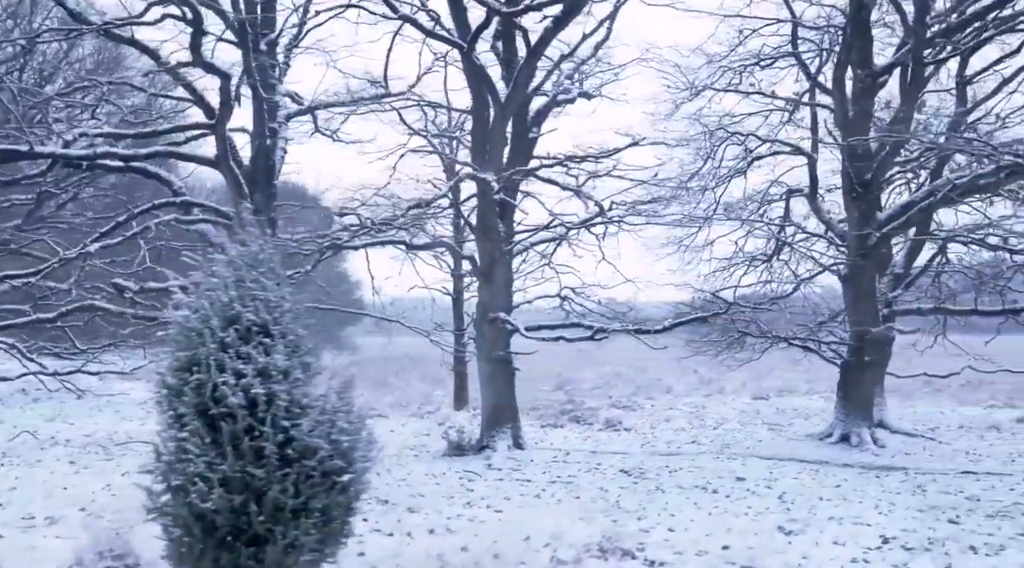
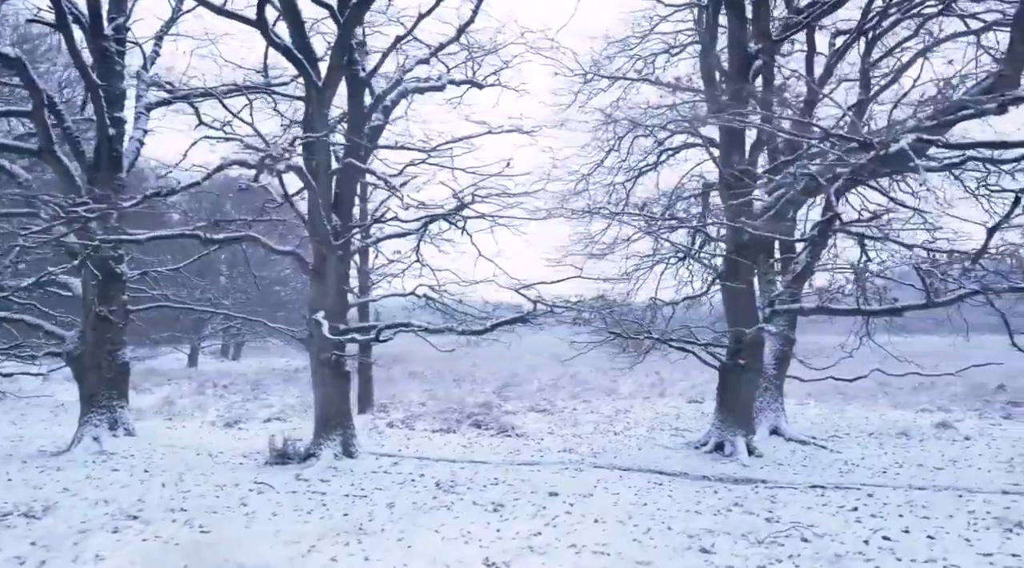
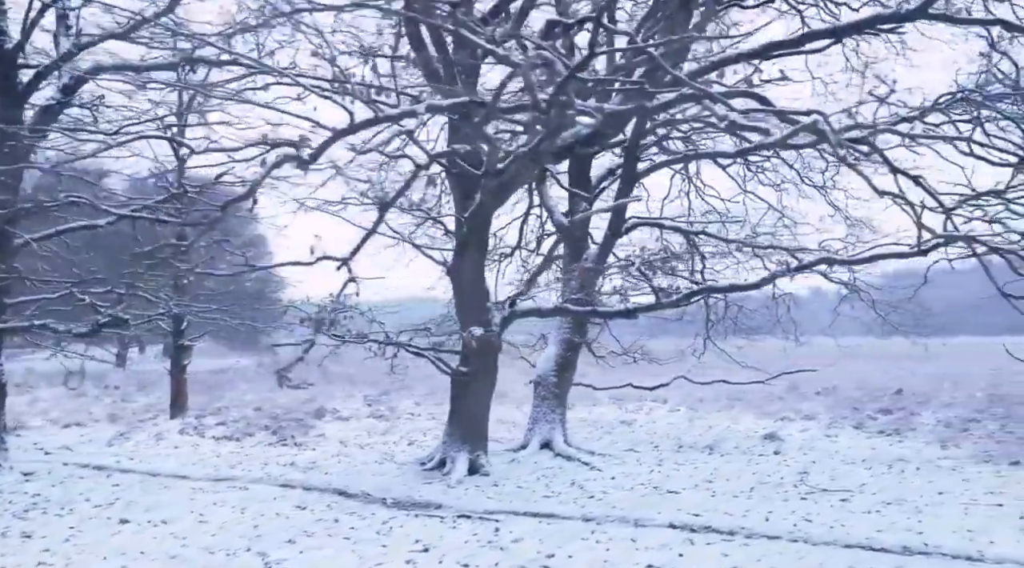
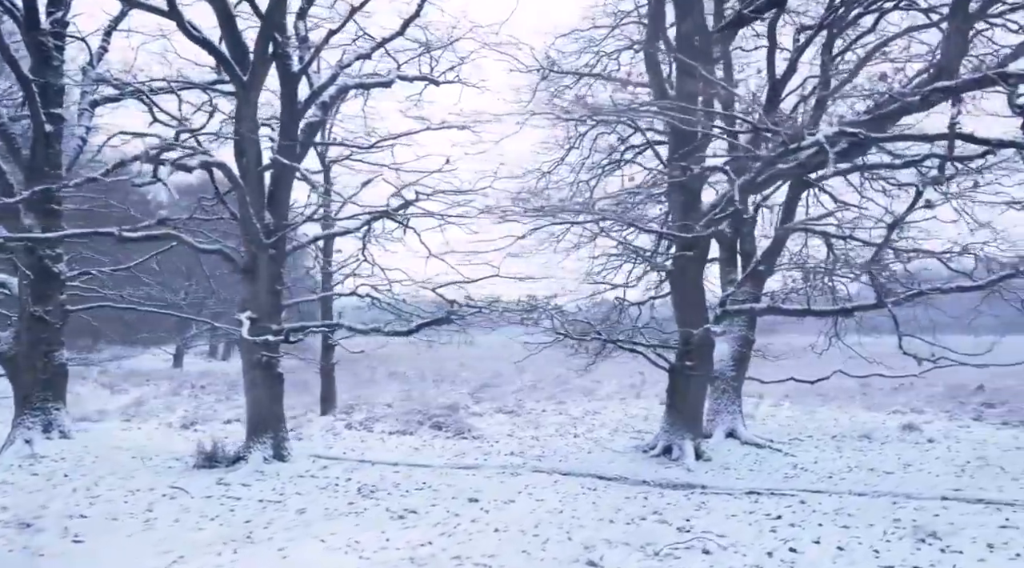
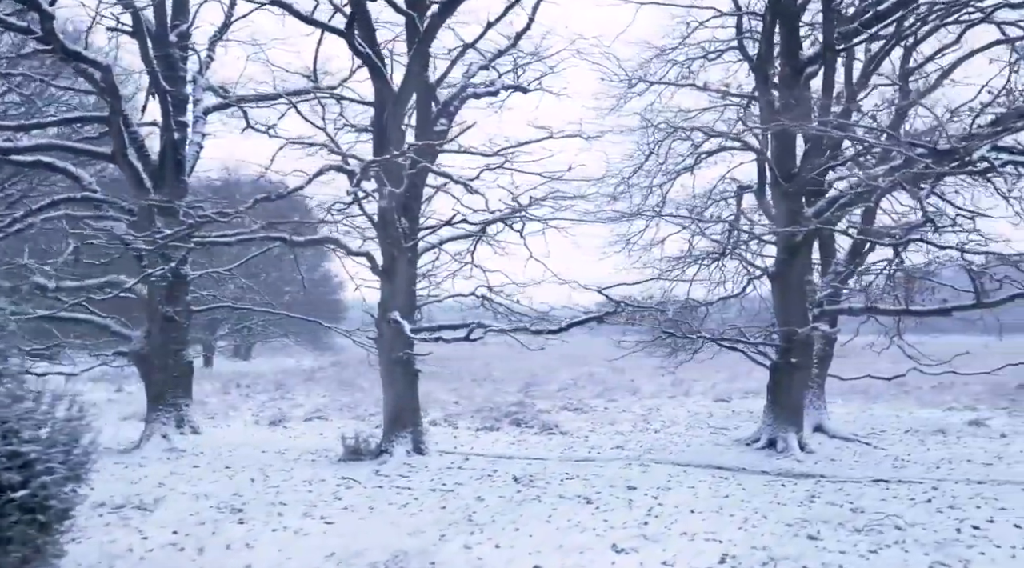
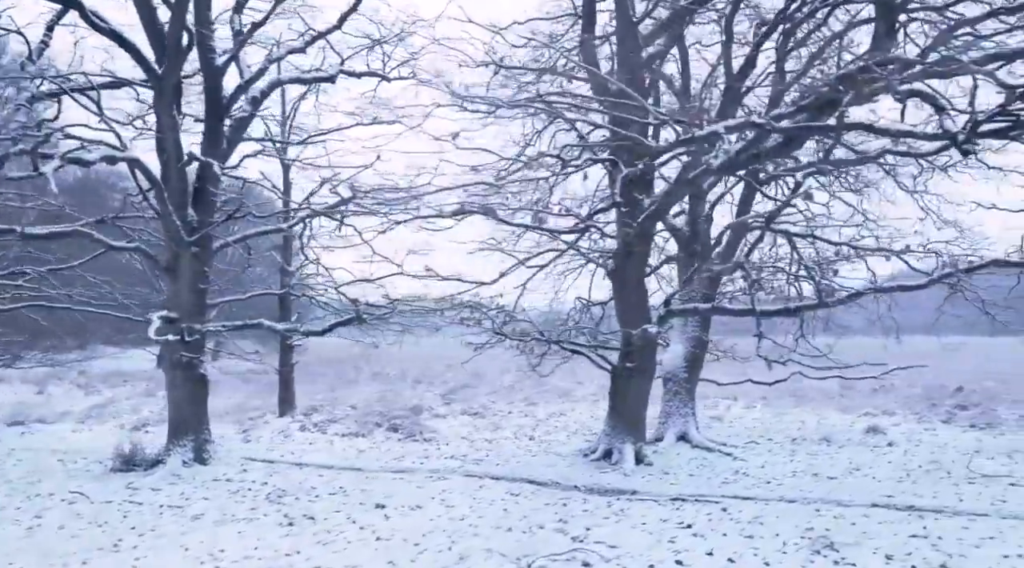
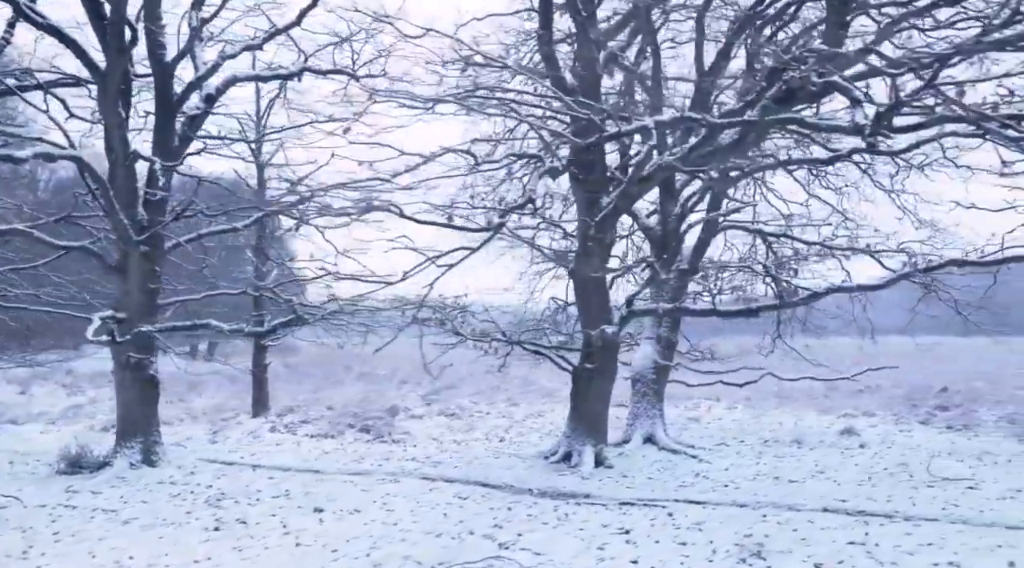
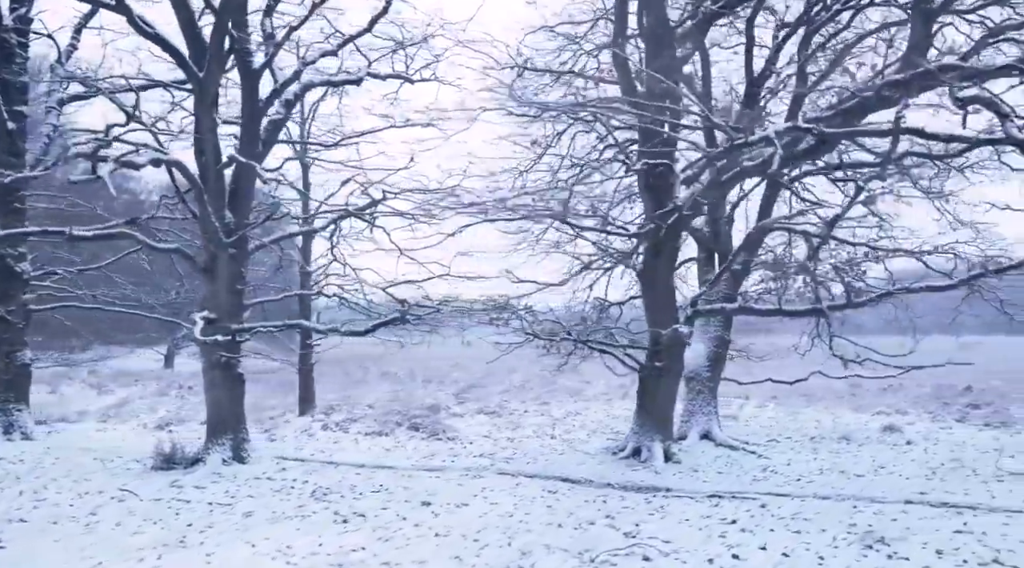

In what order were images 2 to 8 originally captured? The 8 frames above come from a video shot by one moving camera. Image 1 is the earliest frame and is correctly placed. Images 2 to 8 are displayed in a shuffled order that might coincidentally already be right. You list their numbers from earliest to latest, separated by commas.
5, 2, 4, 8, 6, 7, 3
